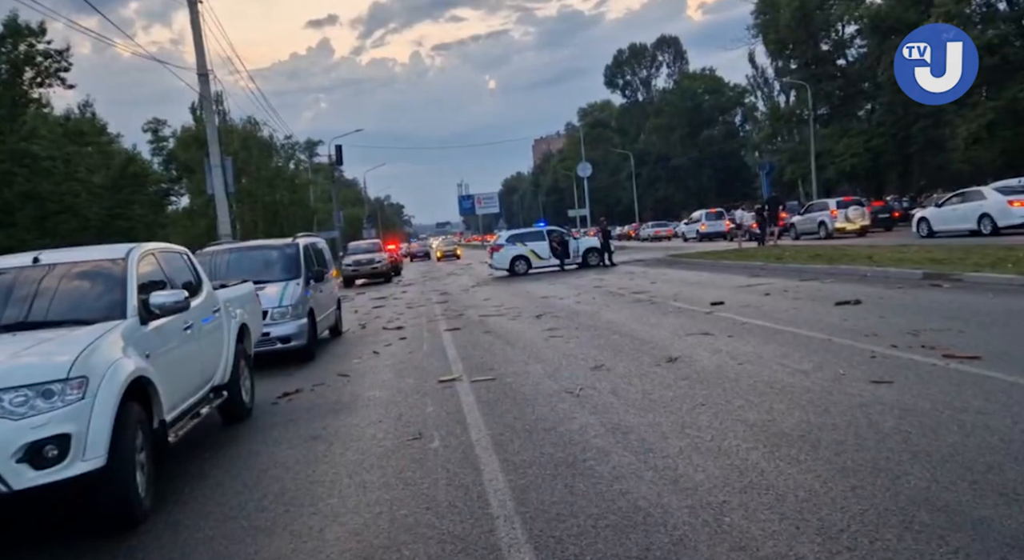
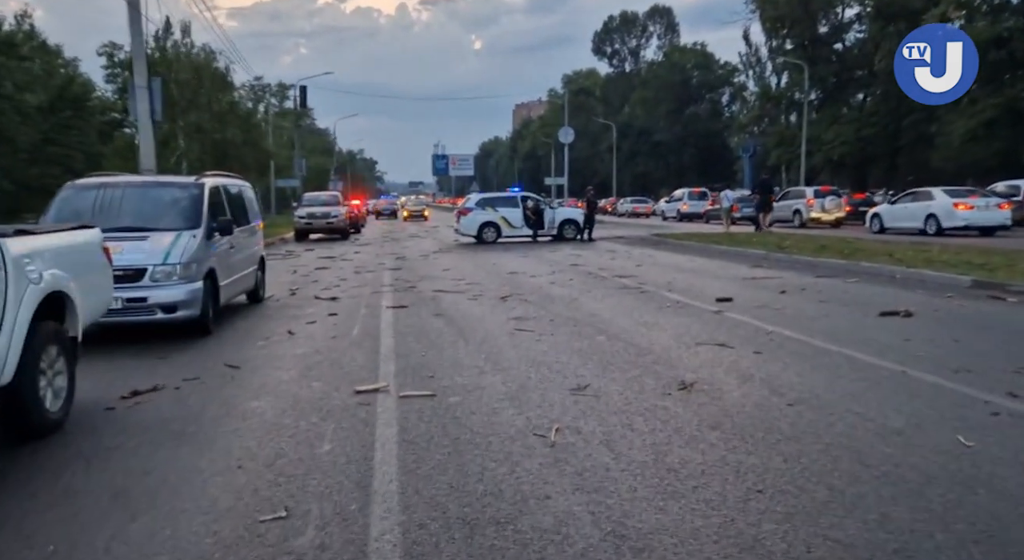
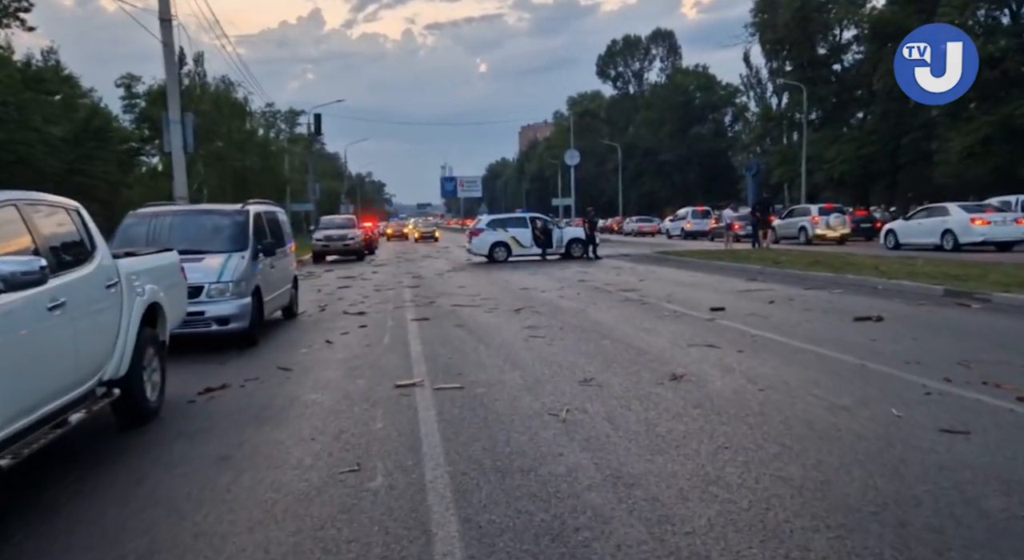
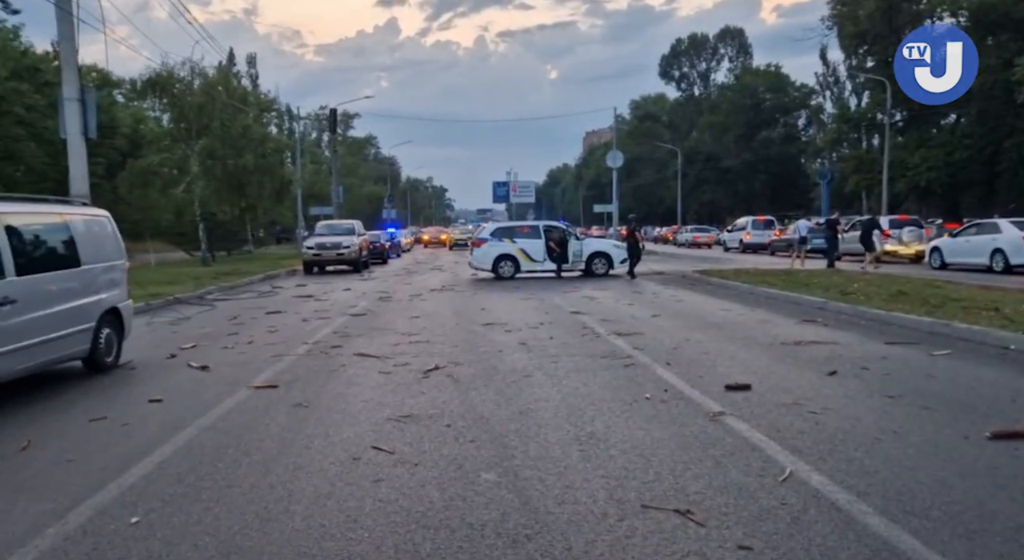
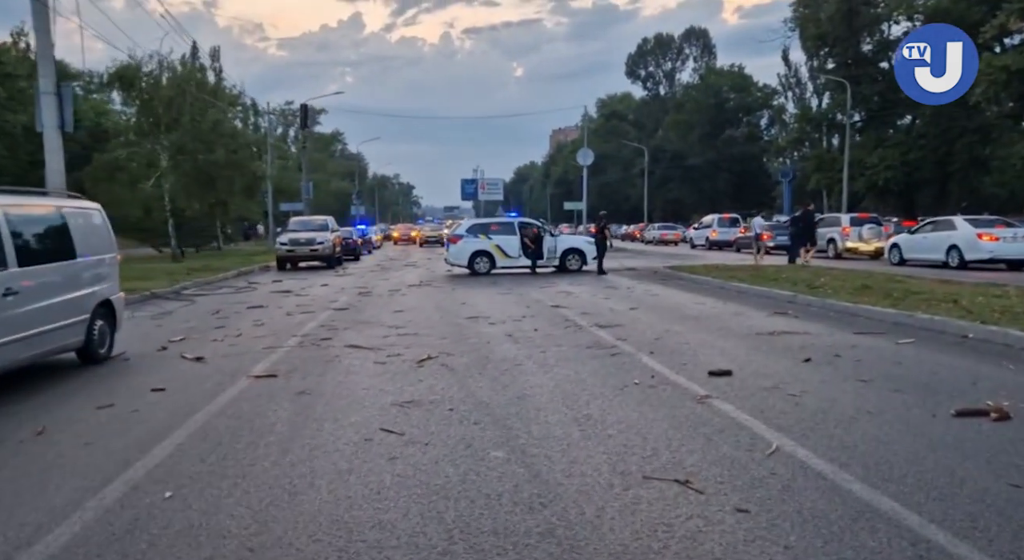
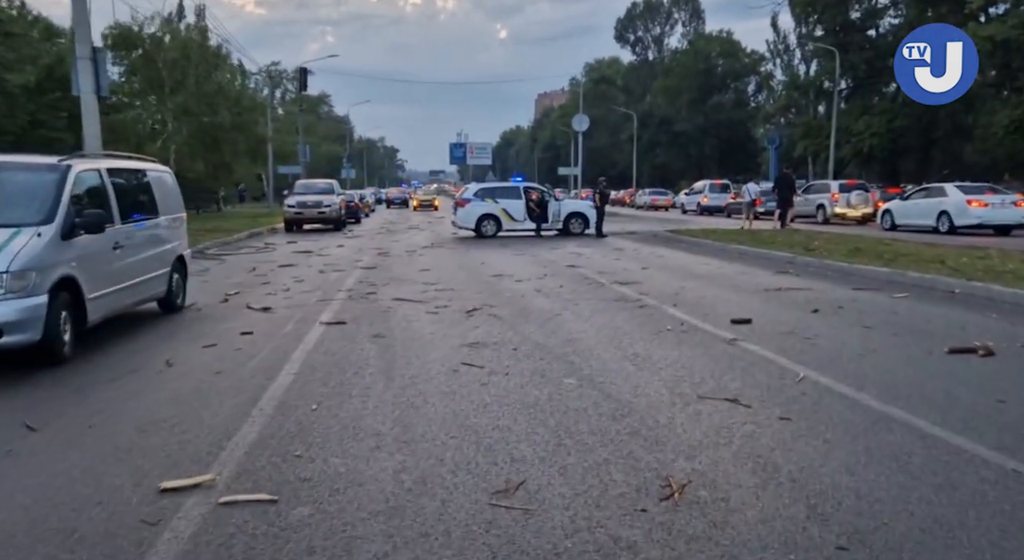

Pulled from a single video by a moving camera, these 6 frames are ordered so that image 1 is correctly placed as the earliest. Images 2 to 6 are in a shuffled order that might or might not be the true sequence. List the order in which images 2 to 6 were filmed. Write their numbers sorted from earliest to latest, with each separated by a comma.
3, 2, 6, 5, 4
